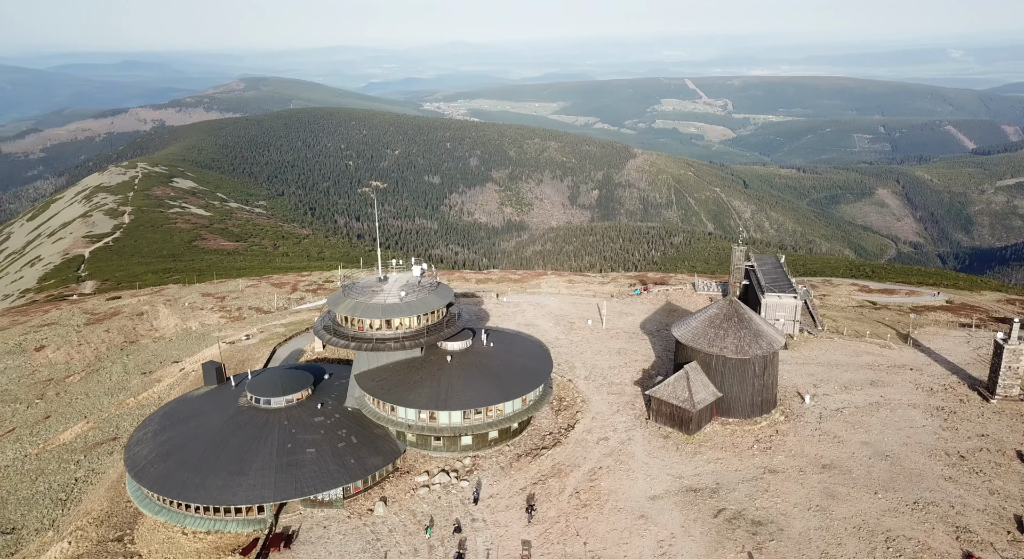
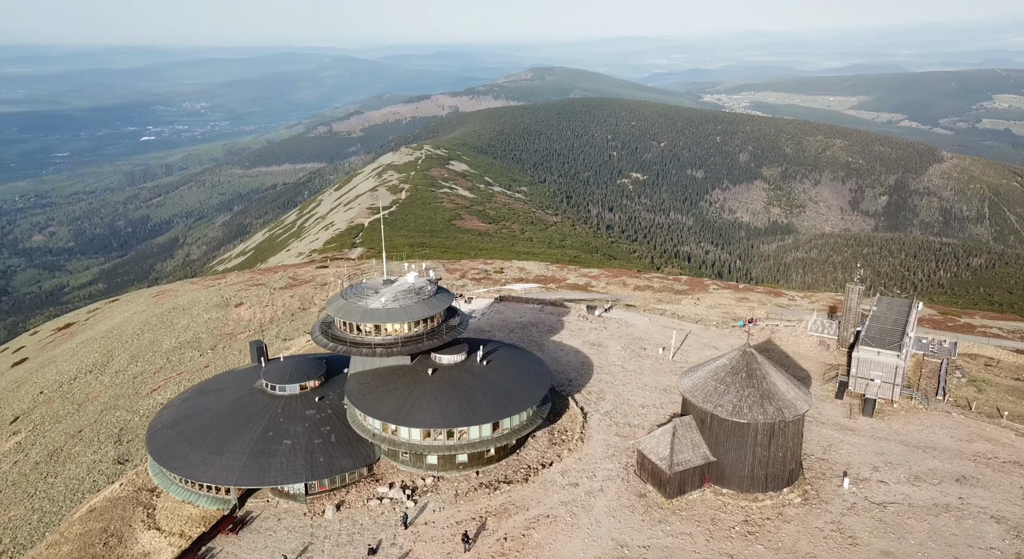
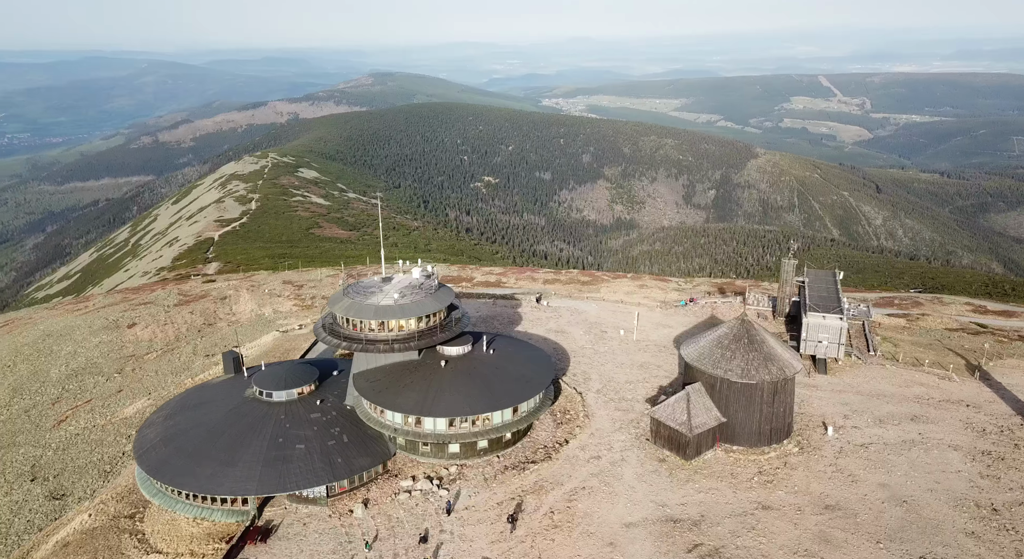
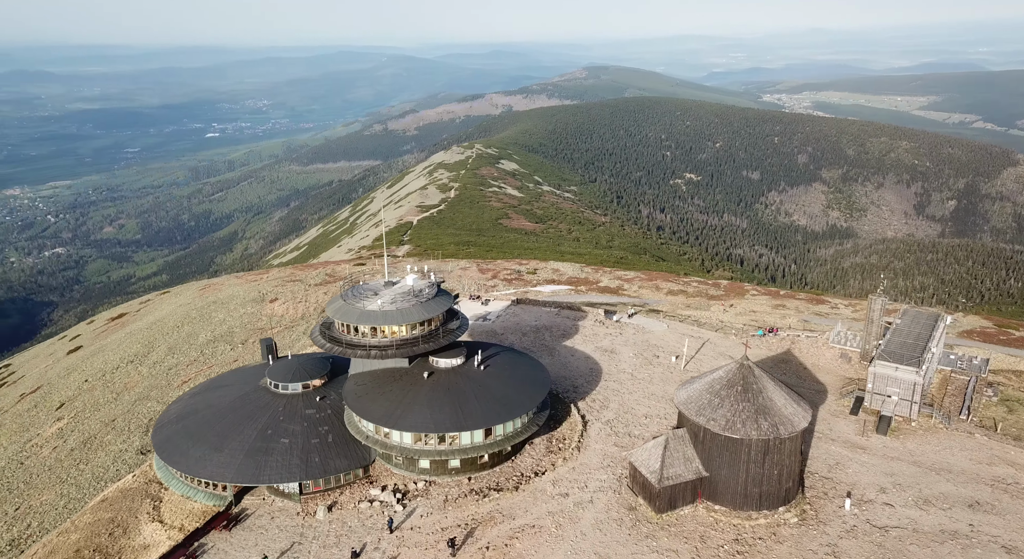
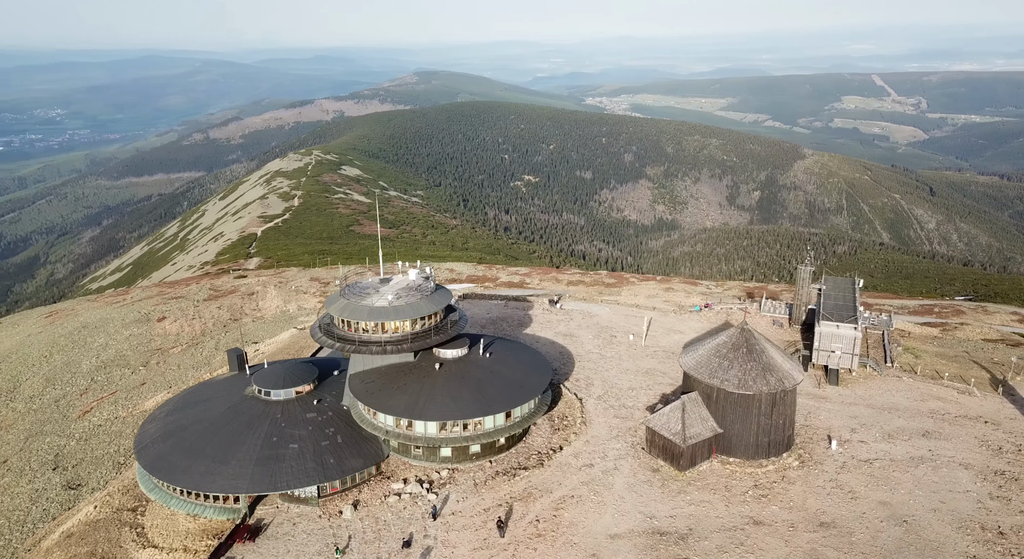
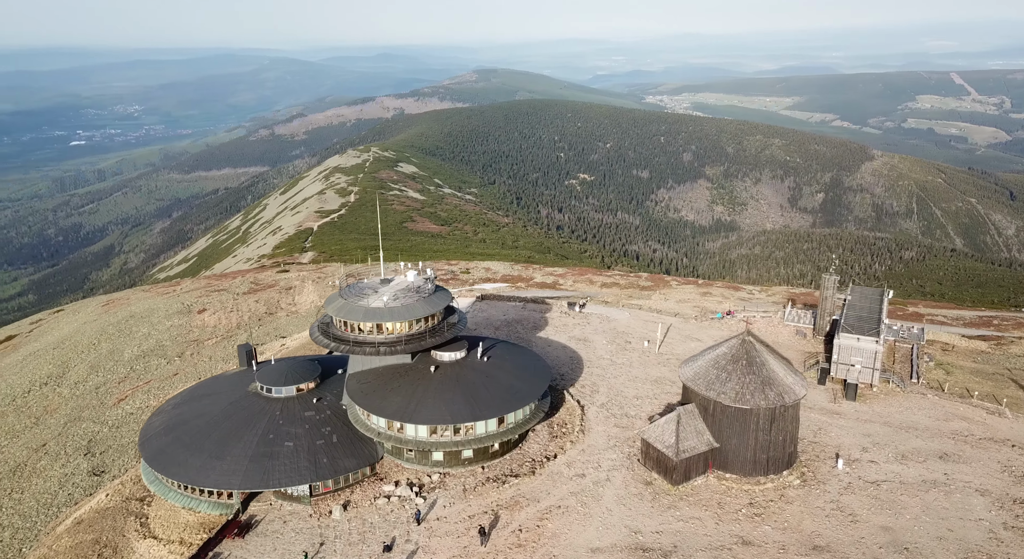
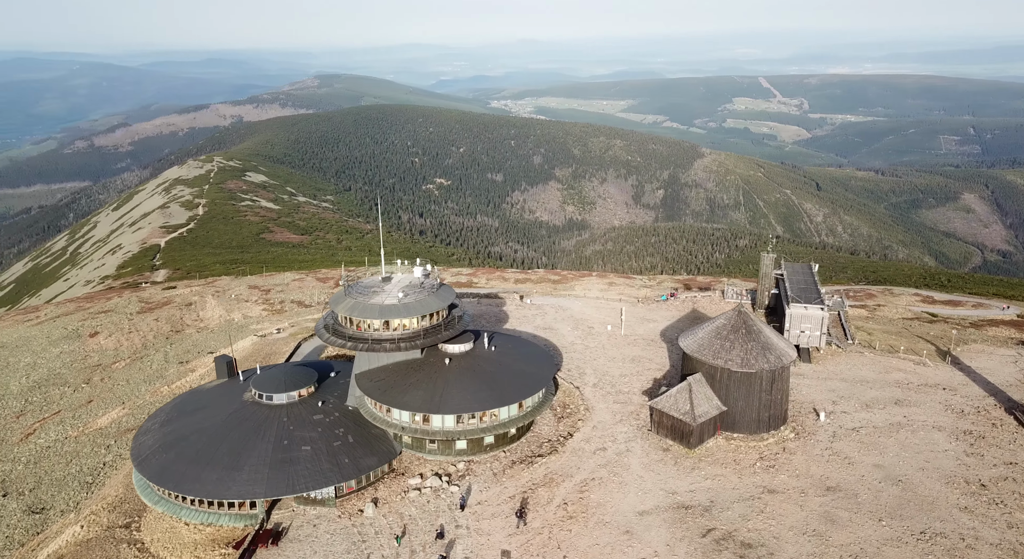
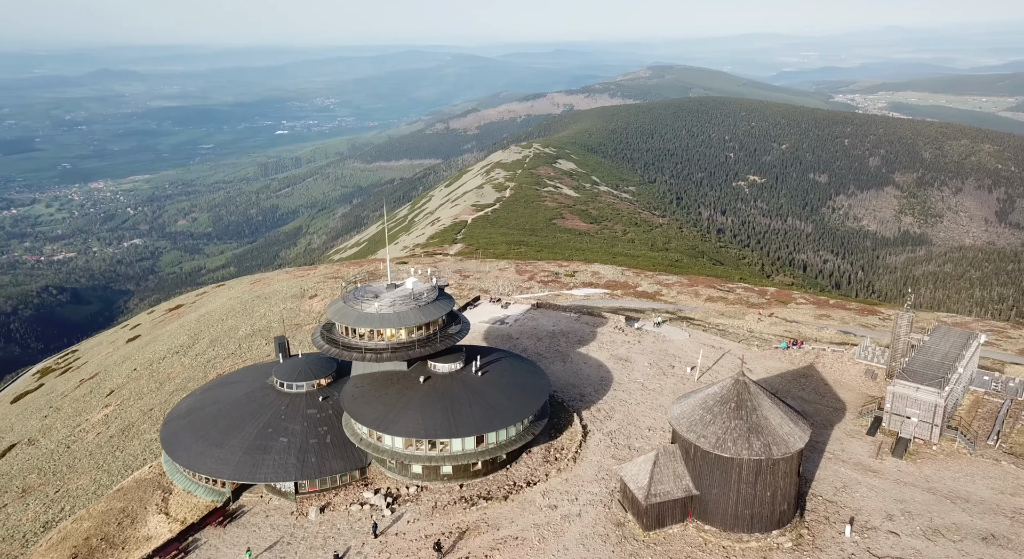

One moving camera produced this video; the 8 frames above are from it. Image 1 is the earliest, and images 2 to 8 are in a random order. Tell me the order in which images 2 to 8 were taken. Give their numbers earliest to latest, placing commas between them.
7, 3, 5, 6, 2, 4, 8
